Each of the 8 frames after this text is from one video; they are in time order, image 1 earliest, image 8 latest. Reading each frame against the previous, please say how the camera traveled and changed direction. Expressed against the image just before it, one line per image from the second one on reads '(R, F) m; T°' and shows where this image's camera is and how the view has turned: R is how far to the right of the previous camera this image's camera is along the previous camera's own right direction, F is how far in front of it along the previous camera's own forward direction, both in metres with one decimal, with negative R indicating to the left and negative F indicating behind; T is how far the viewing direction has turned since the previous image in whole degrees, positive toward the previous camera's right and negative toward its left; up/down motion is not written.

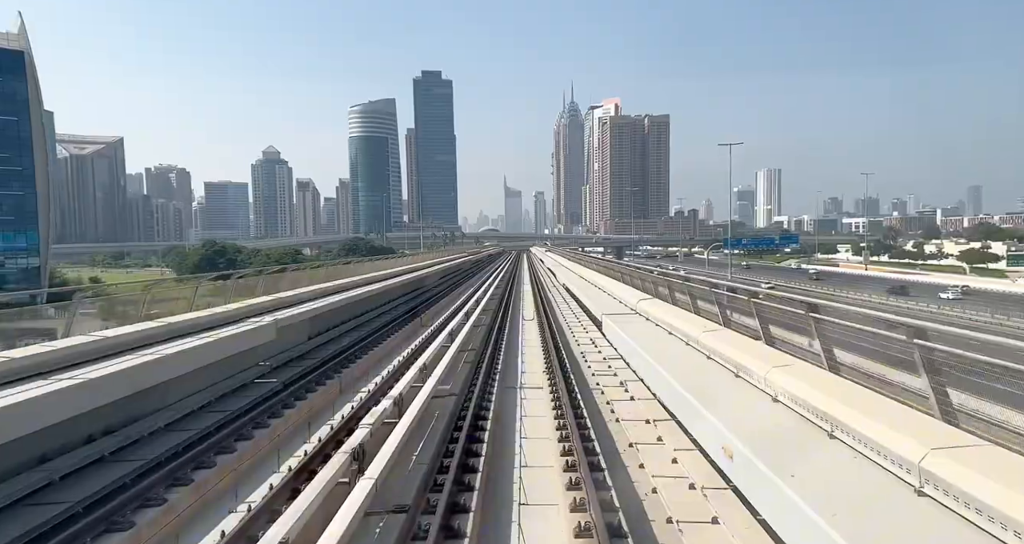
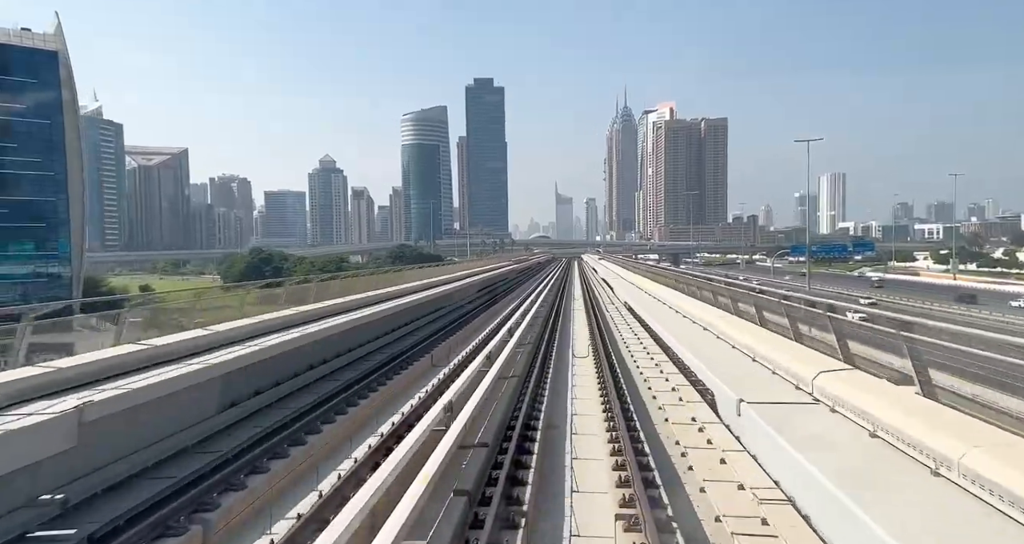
(0.0, +0.3) m; -4°
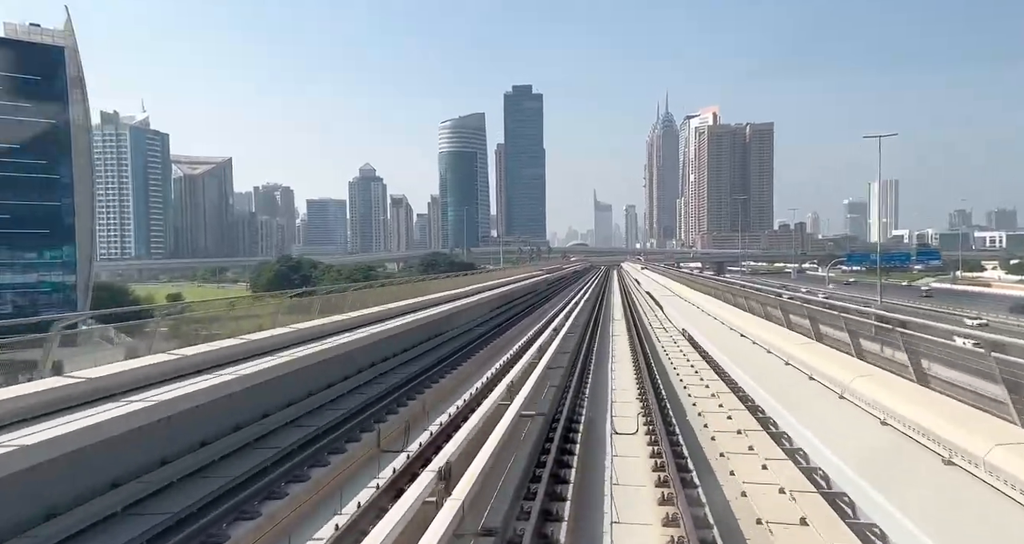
(0.0, +0.4) m; -3°
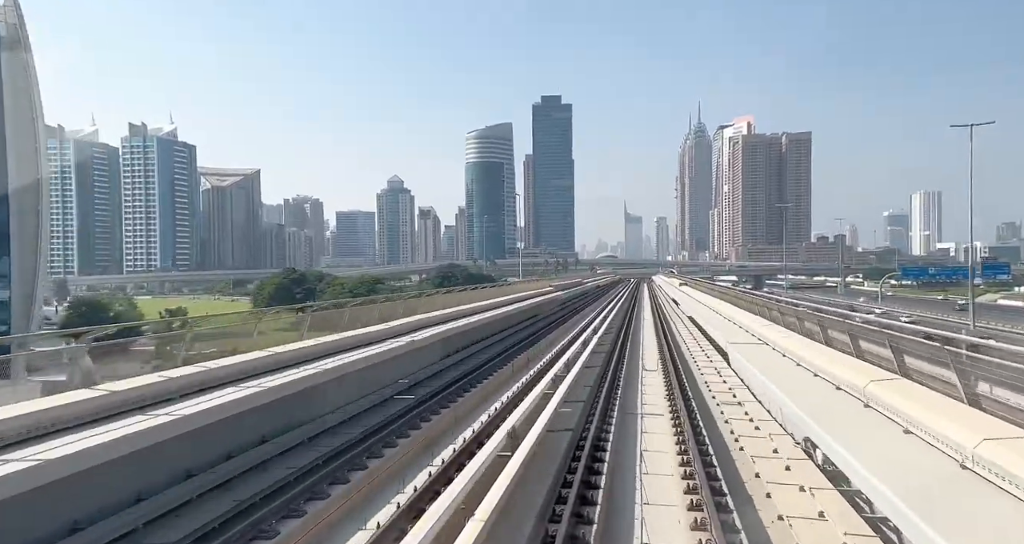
(+0.1, +0.6) m; -2°
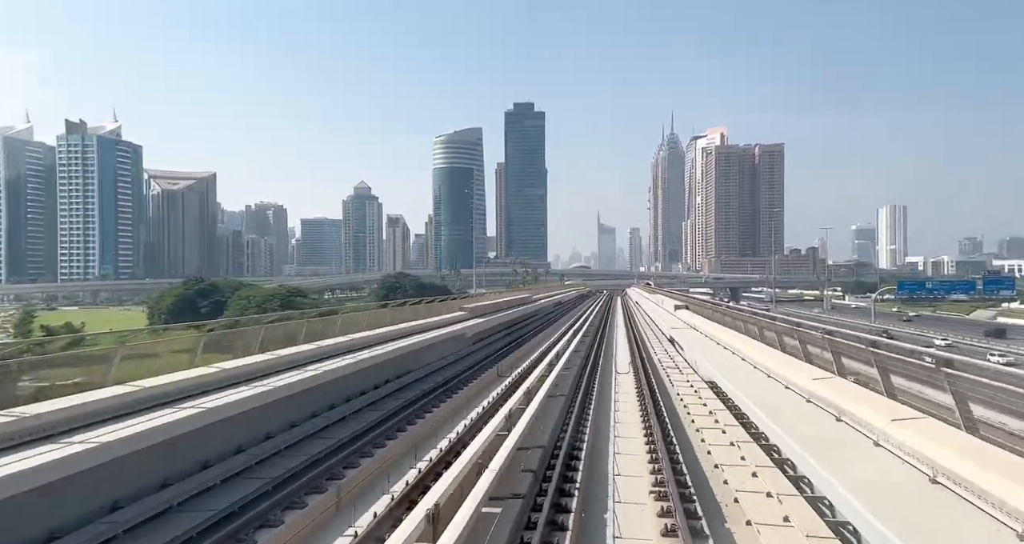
(+0.2, +1.2) m; +2°
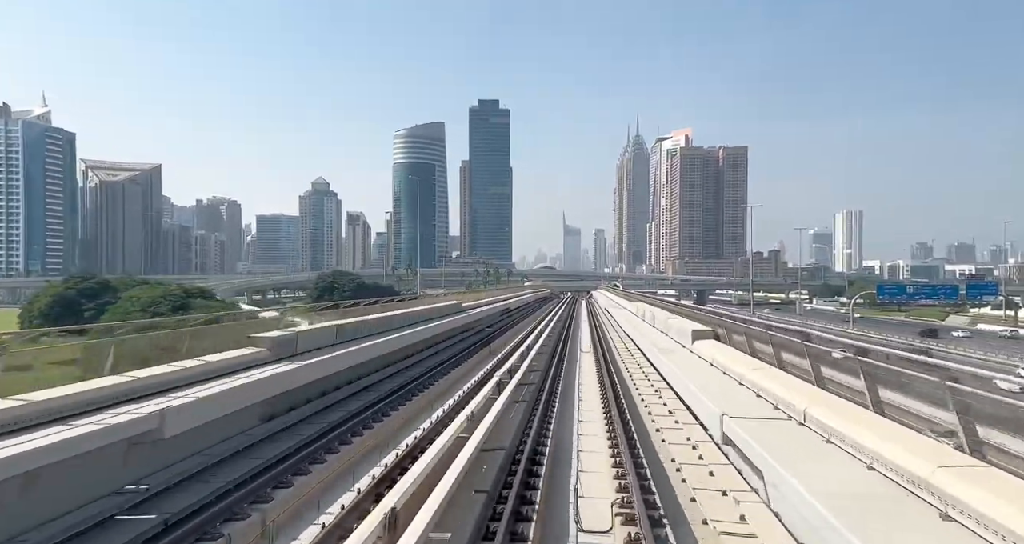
(+0.1, +0.9) m; +3°
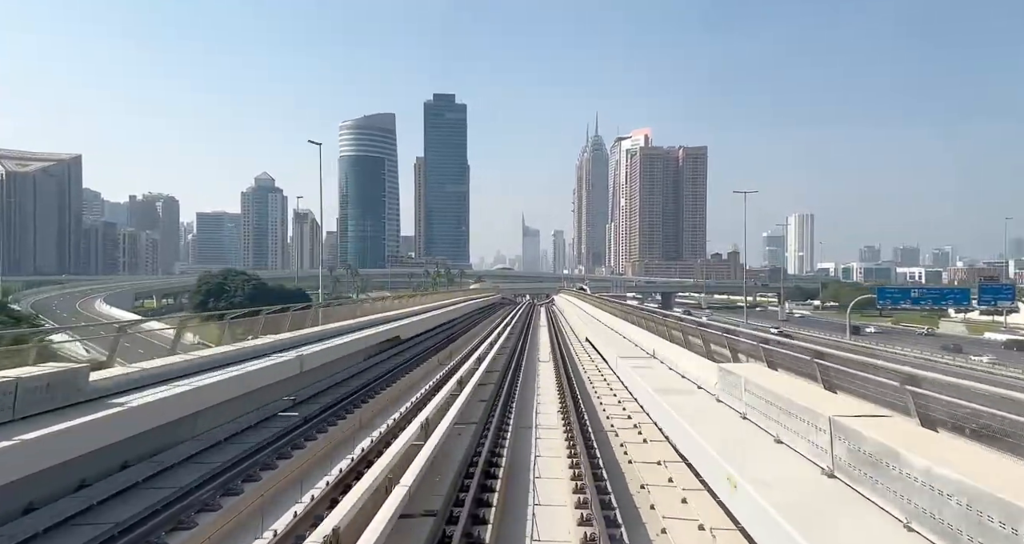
(+0.1, +1.7) m; +3°
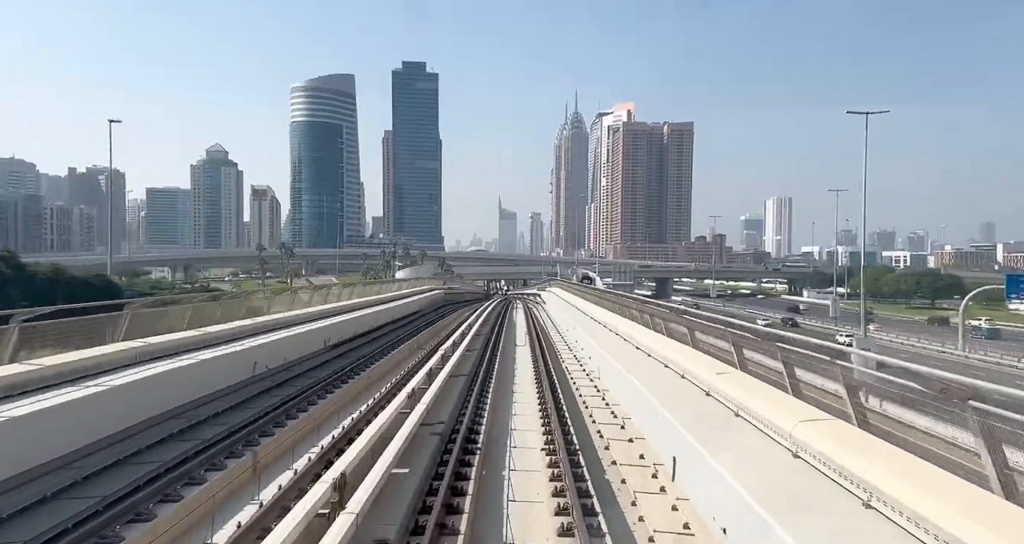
(+0.1, +2.9) m; +2°
